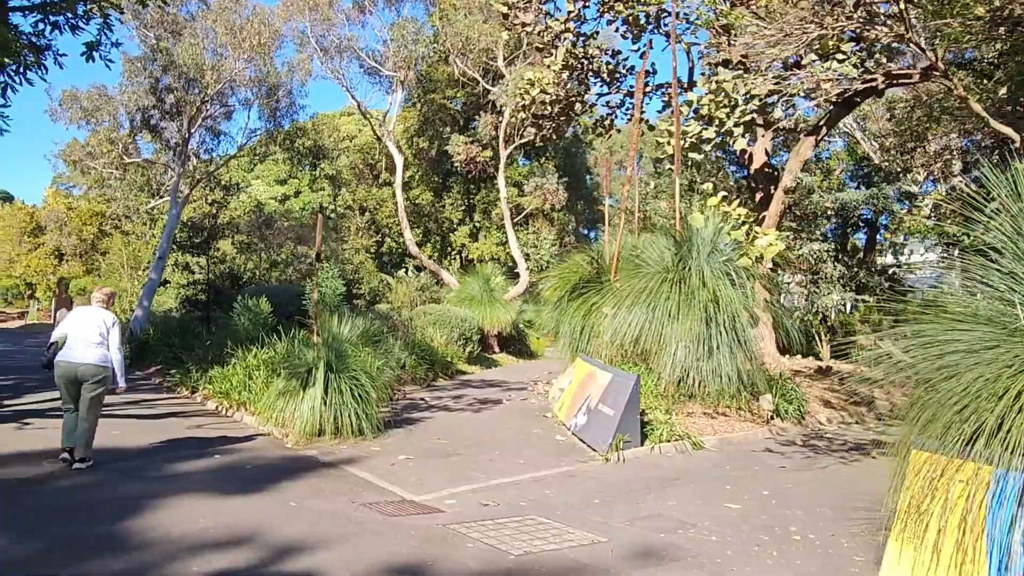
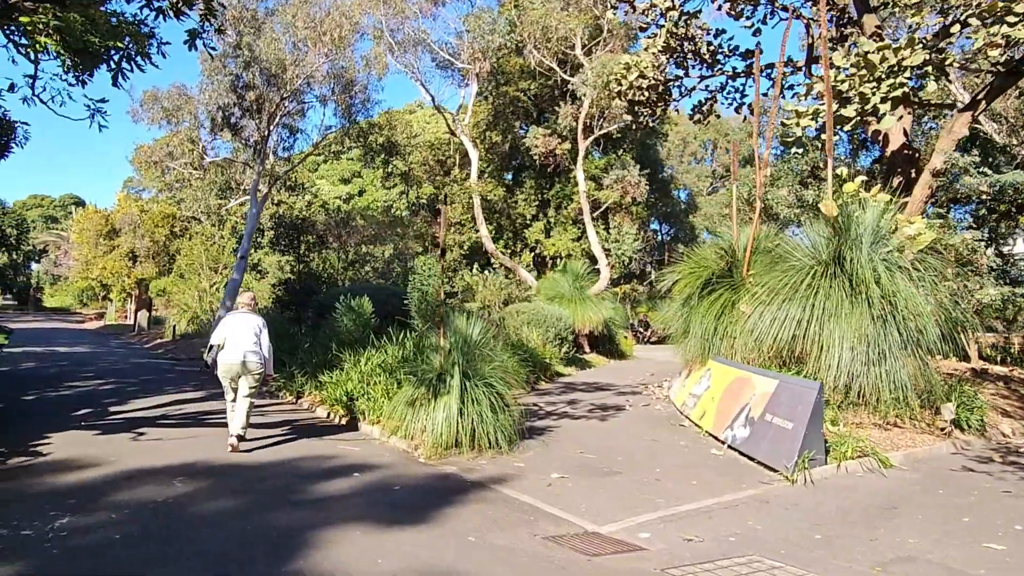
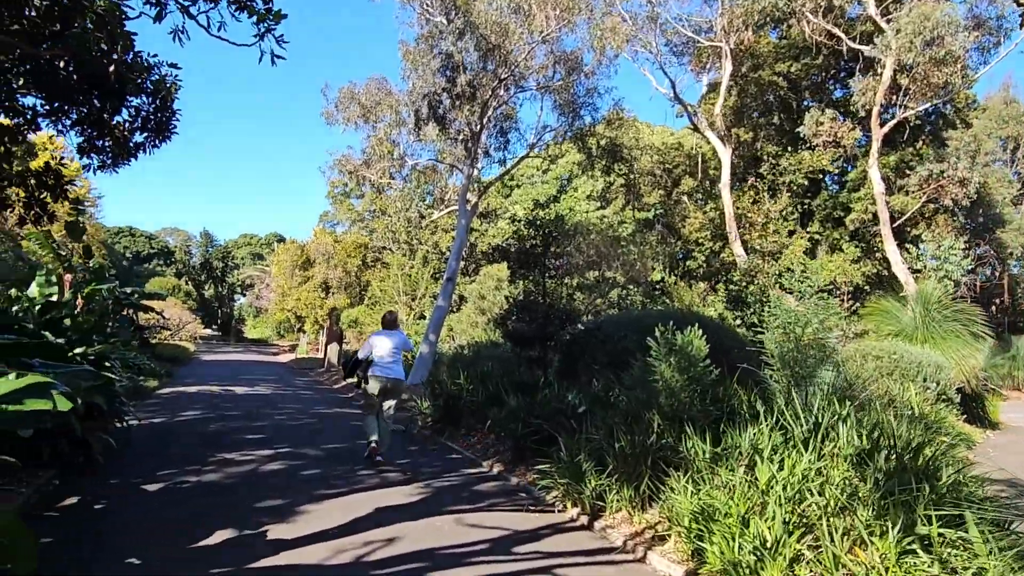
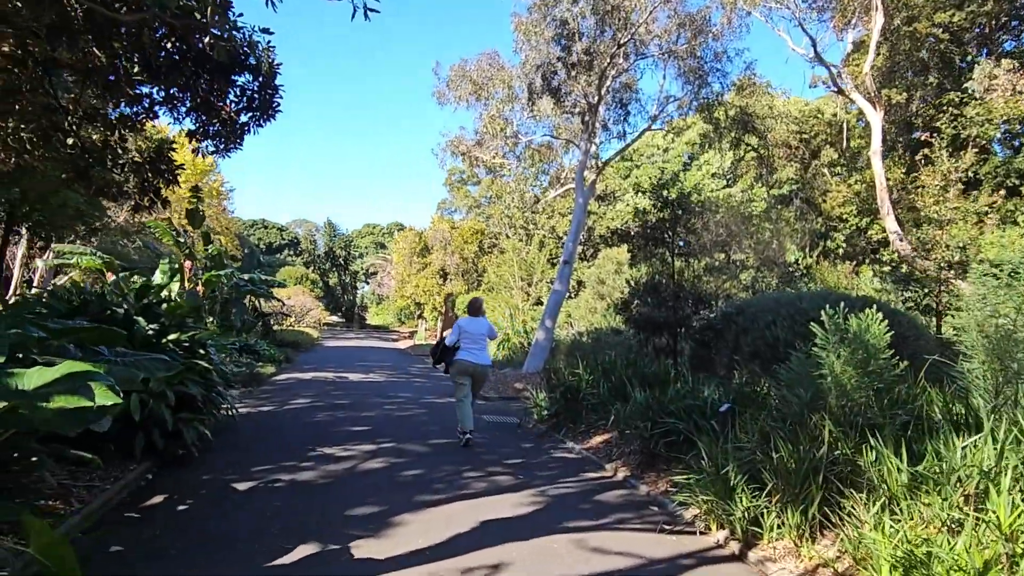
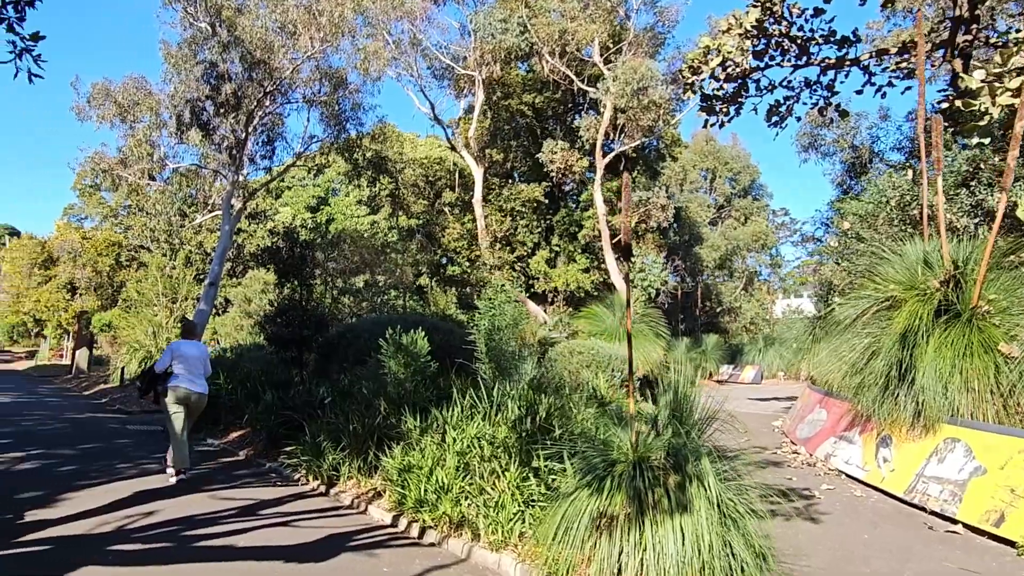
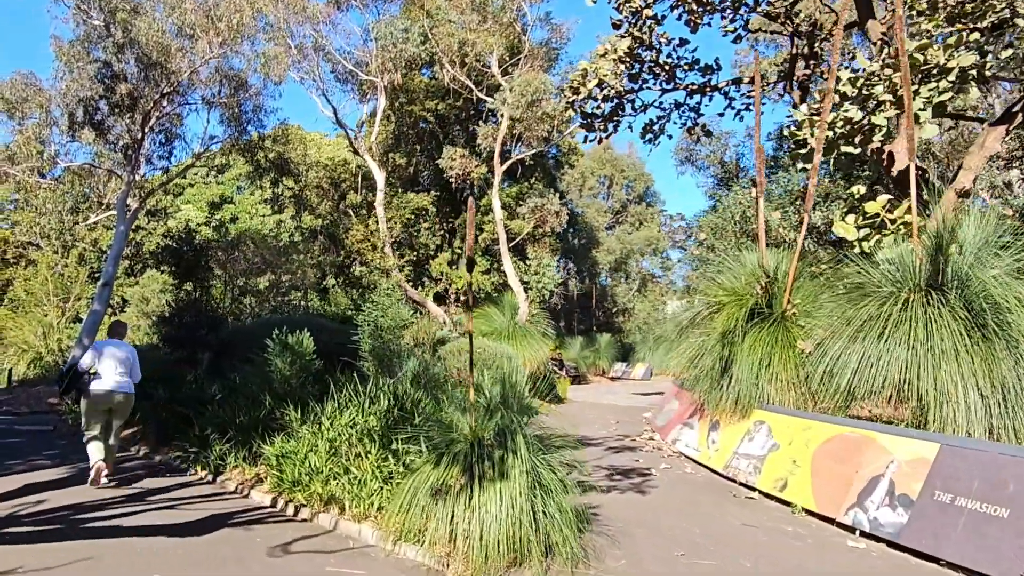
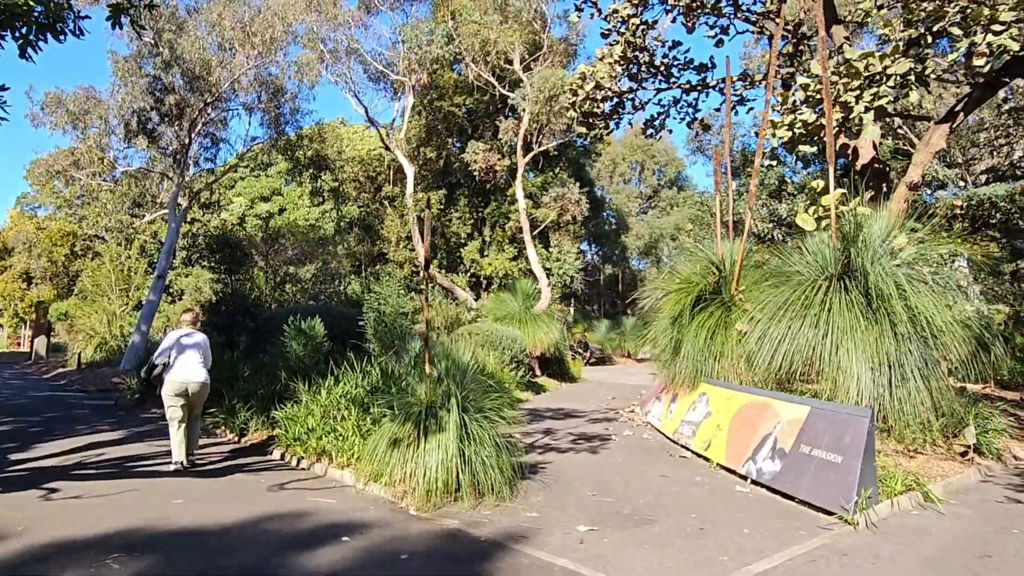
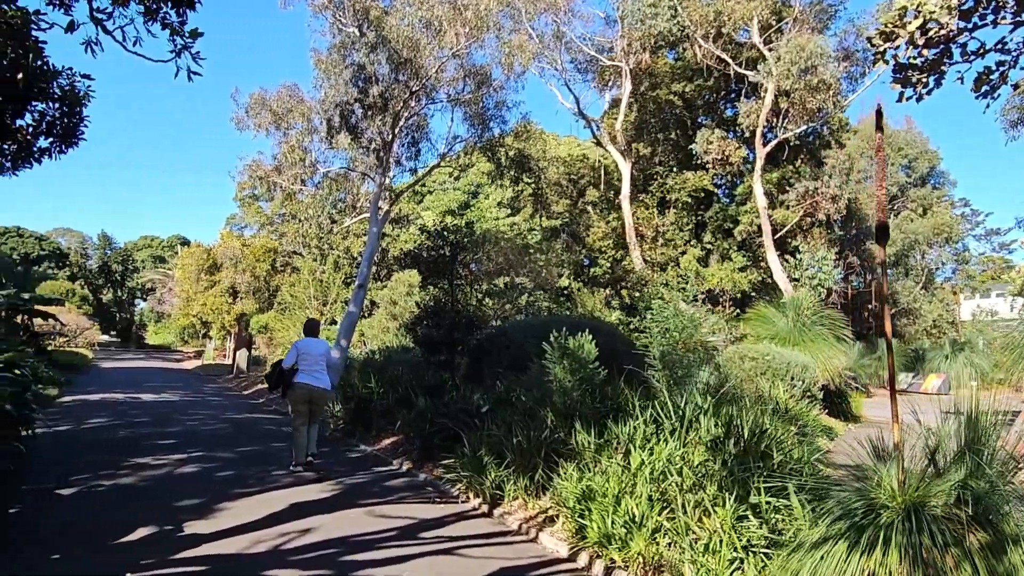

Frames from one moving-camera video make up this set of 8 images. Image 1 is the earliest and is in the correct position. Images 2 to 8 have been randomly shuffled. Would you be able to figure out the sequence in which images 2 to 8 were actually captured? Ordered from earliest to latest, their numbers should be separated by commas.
2, 7, 6, 5, 8, 3, 4
